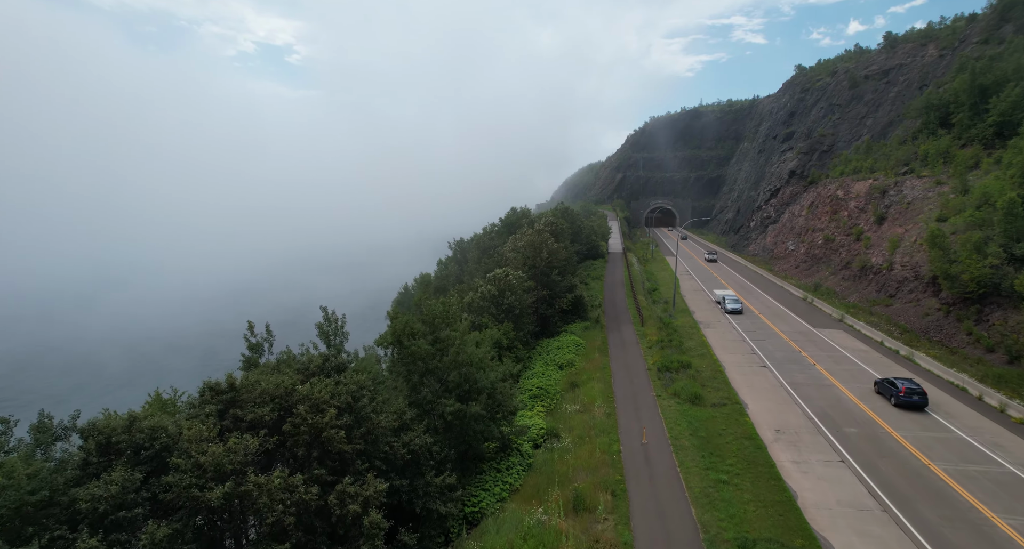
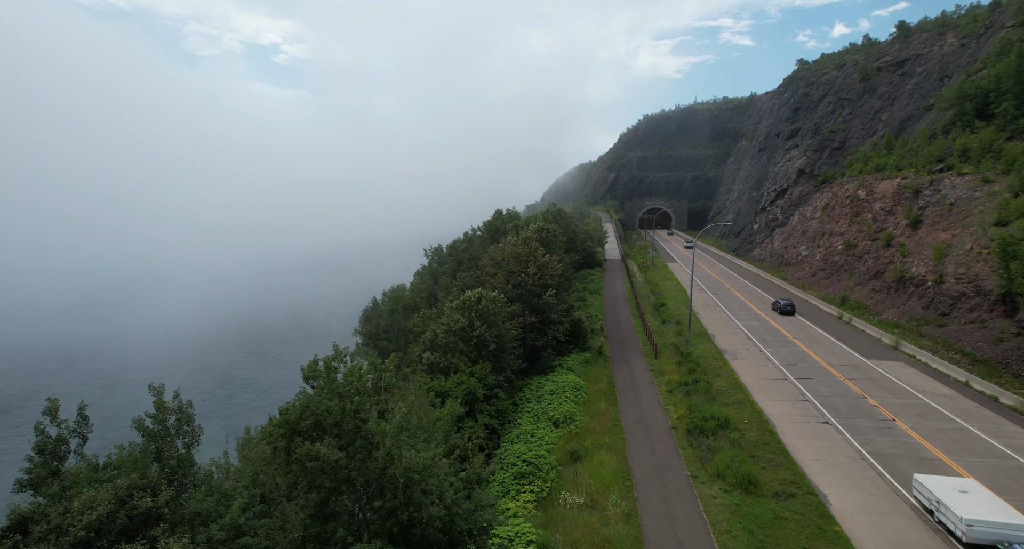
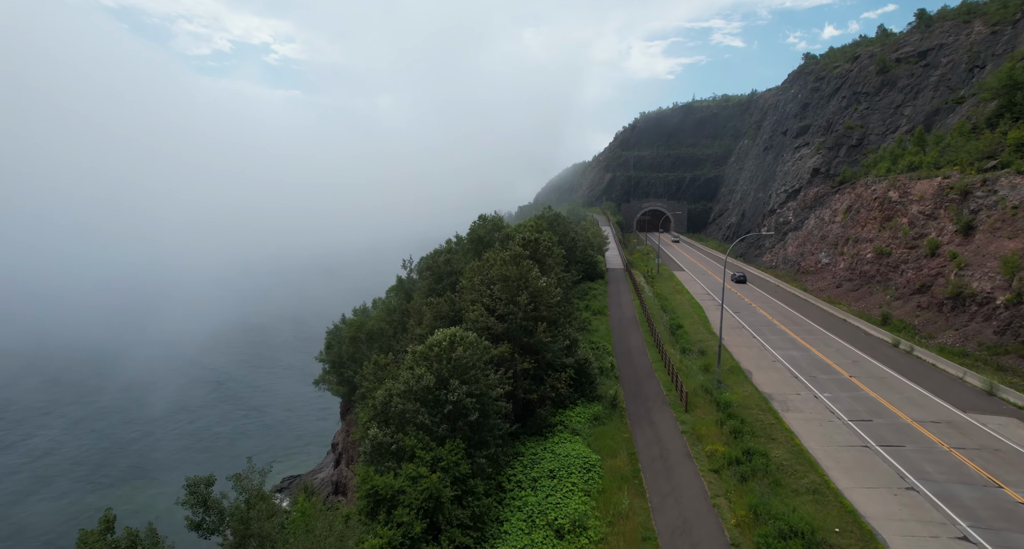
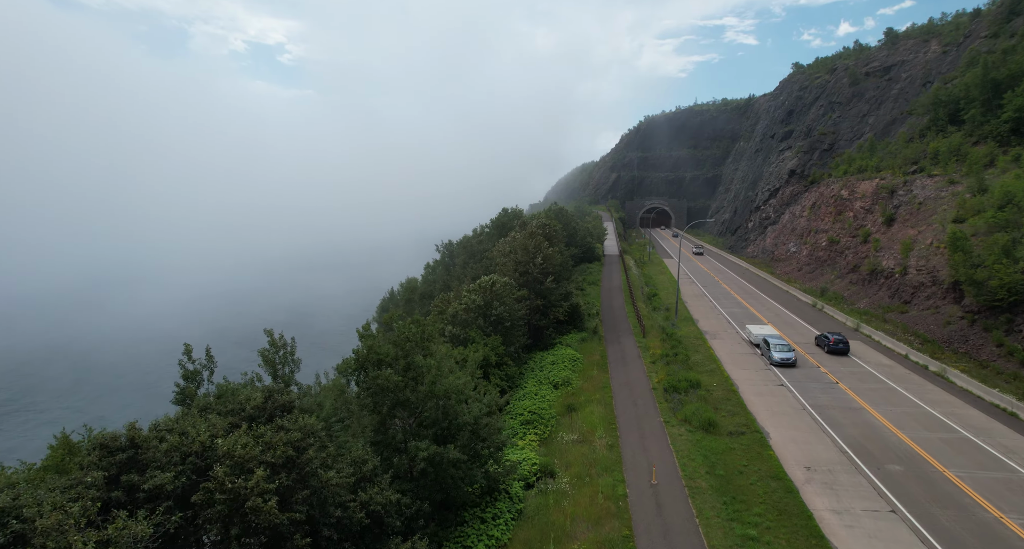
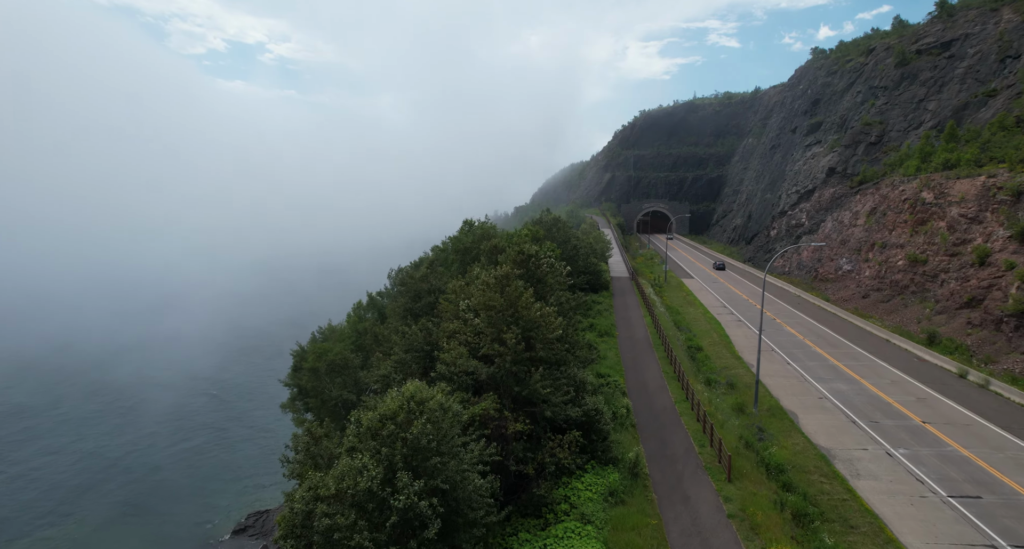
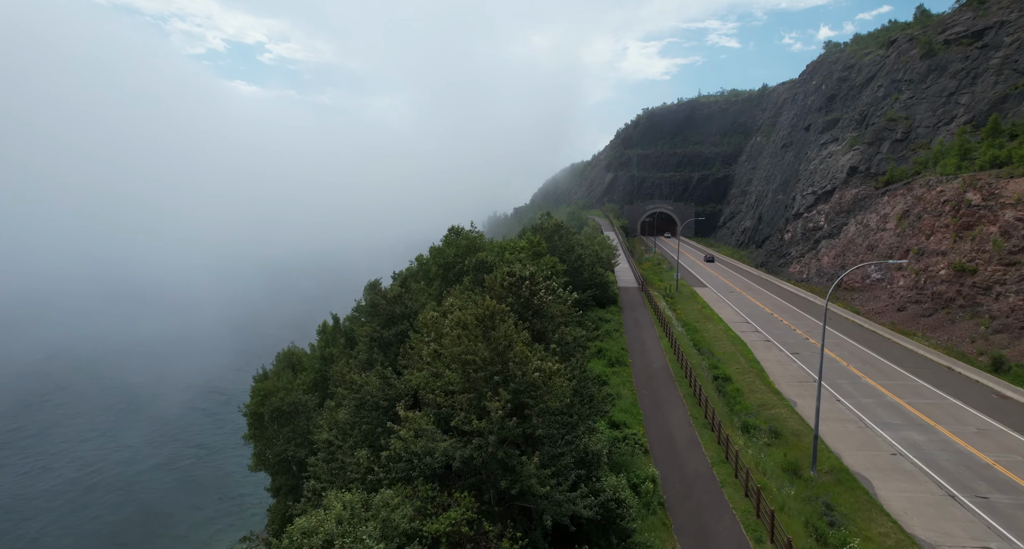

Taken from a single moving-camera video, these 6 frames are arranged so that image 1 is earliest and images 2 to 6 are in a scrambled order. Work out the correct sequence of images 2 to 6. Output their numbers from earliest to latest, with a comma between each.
4, 2, 3, 5, 6
